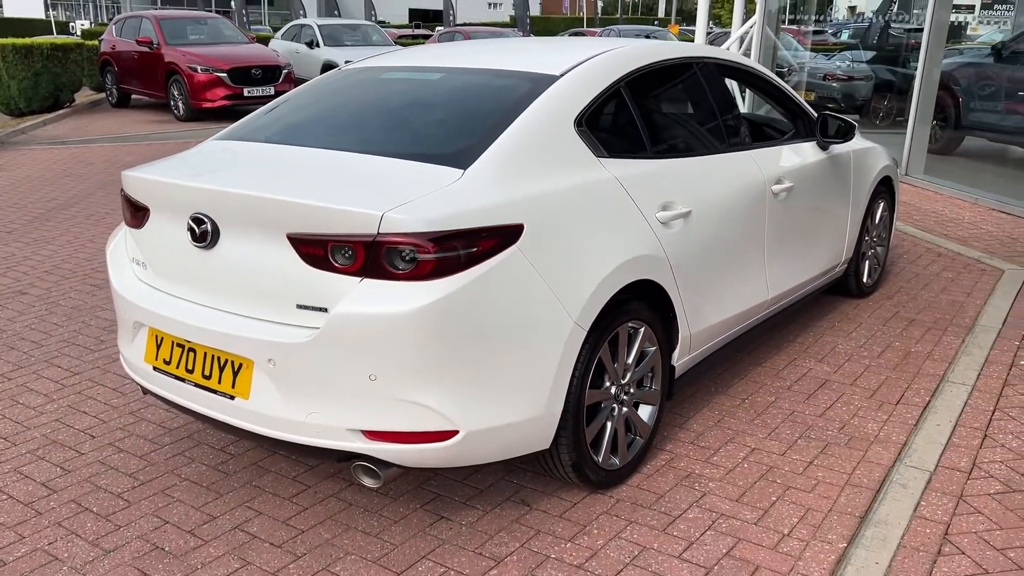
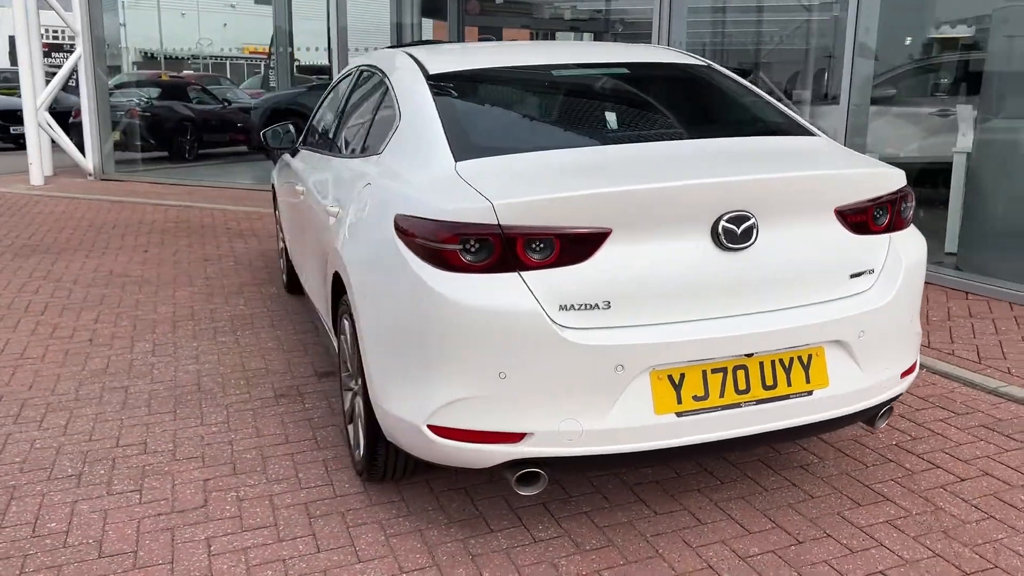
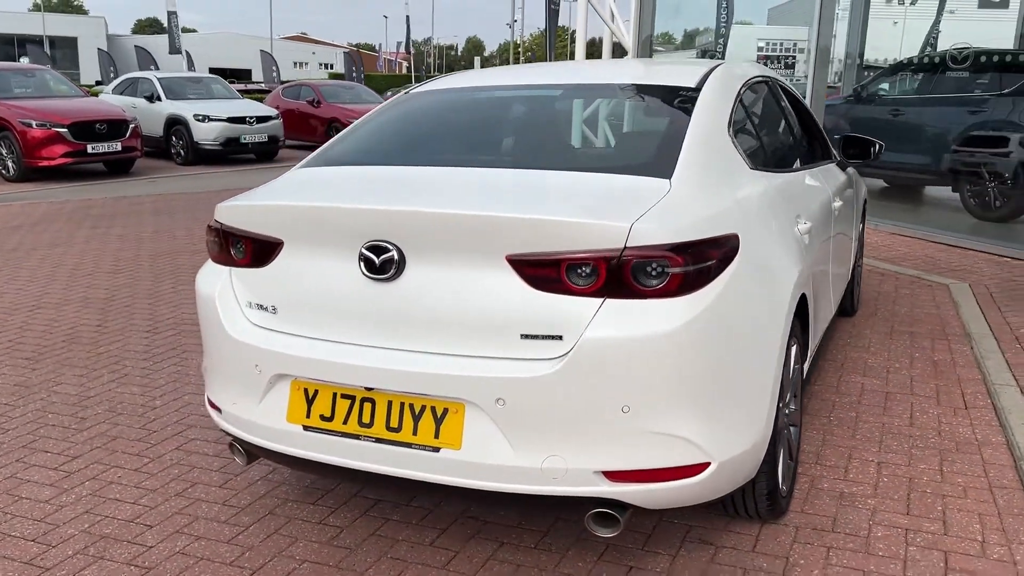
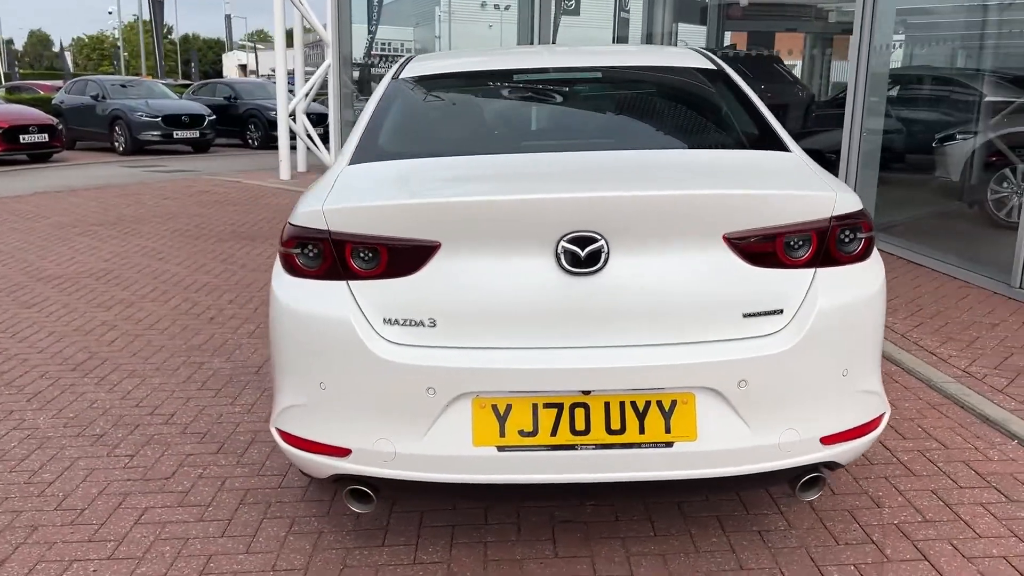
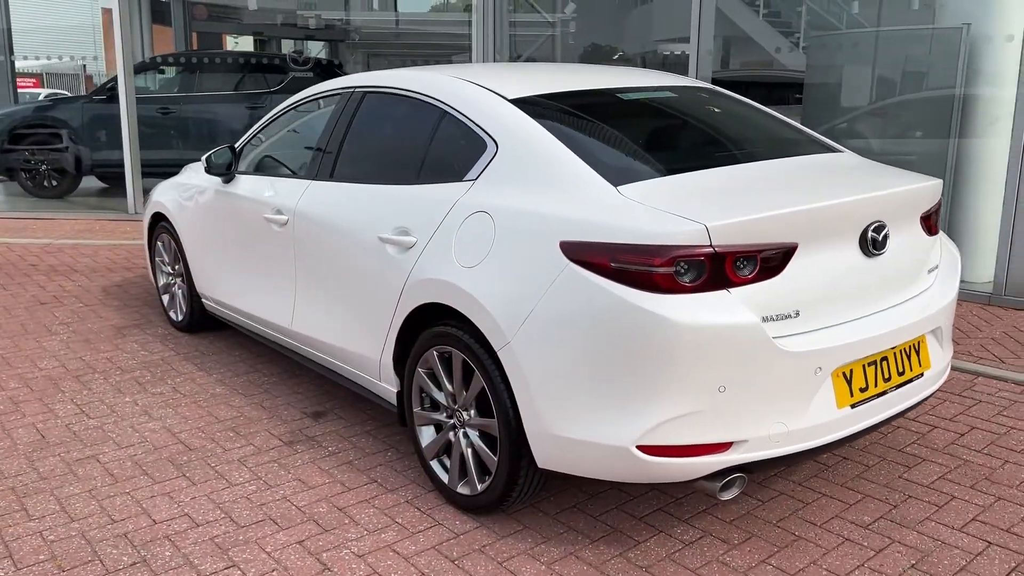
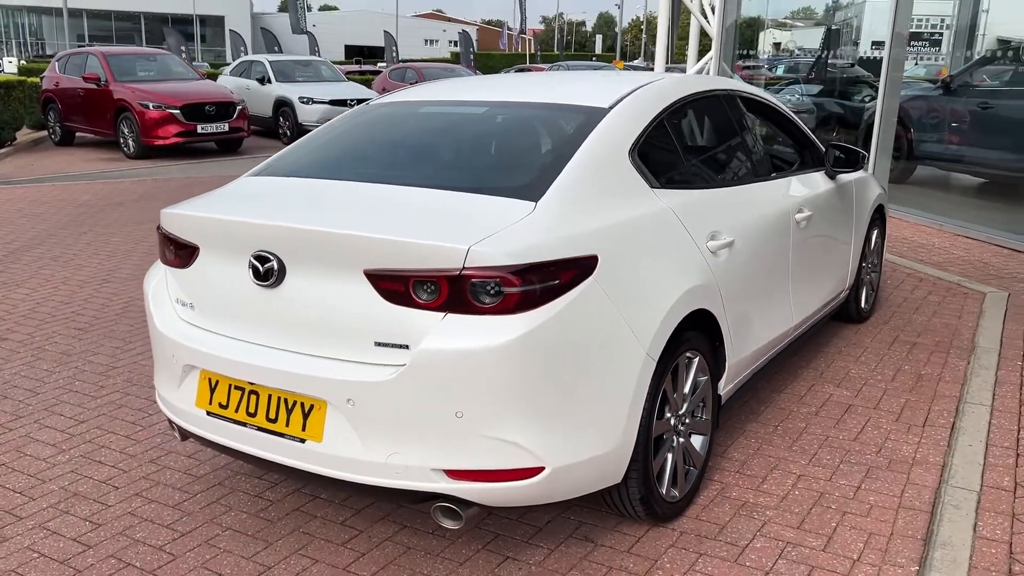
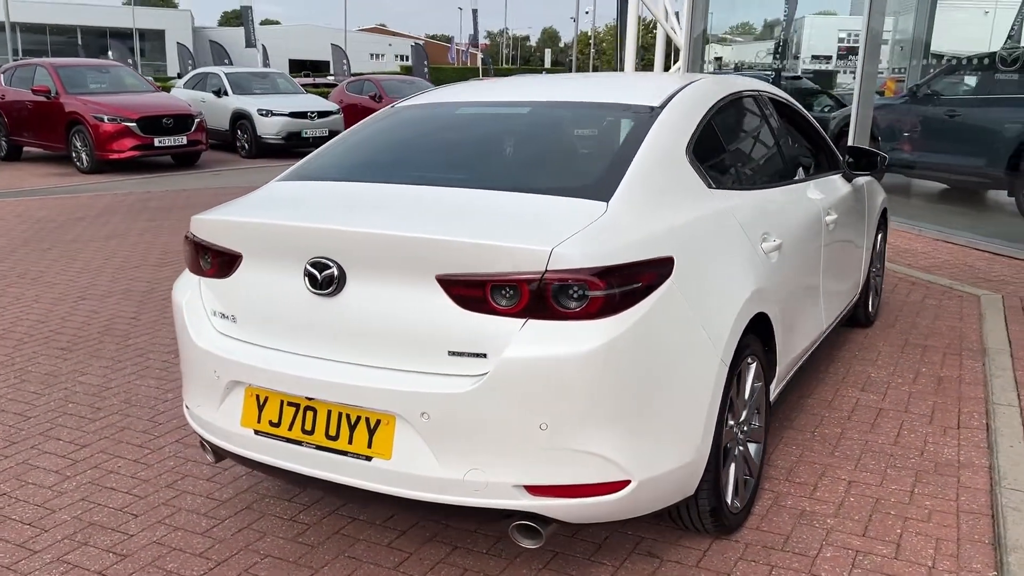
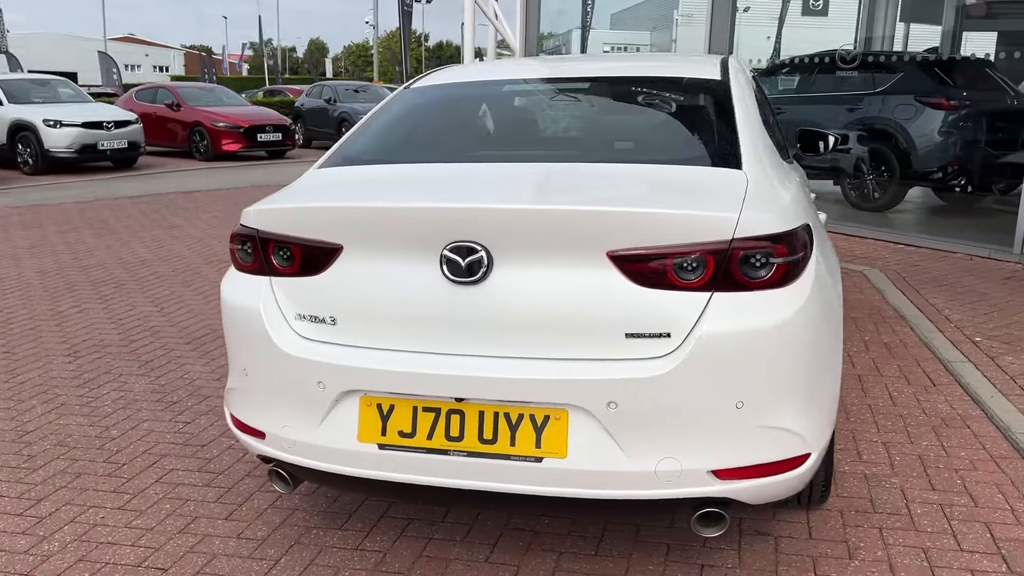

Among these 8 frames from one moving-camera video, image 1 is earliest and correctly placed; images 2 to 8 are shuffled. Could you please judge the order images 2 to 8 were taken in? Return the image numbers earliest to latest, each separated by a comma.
6, 7, 3, 8, 4, 2, 5
